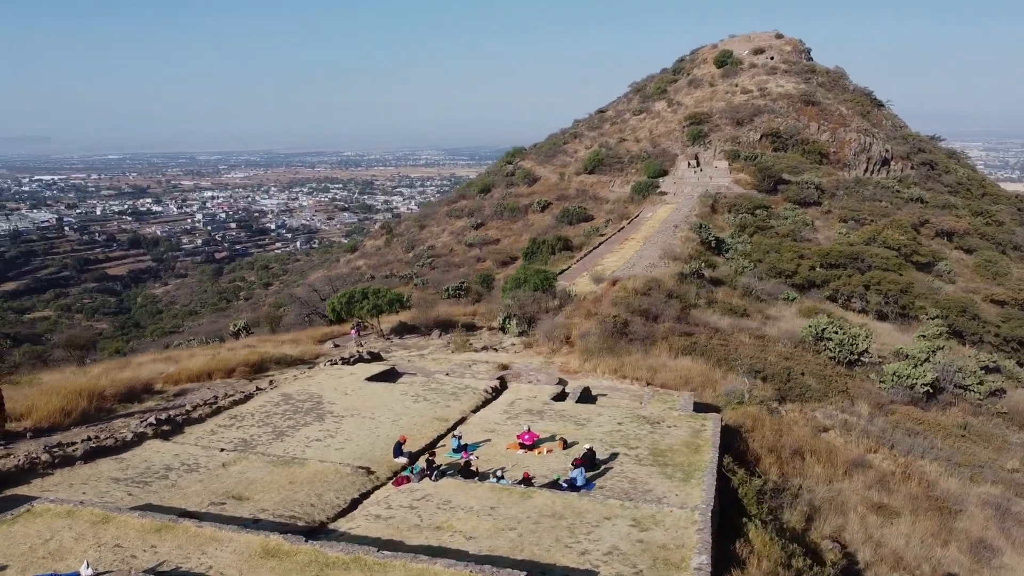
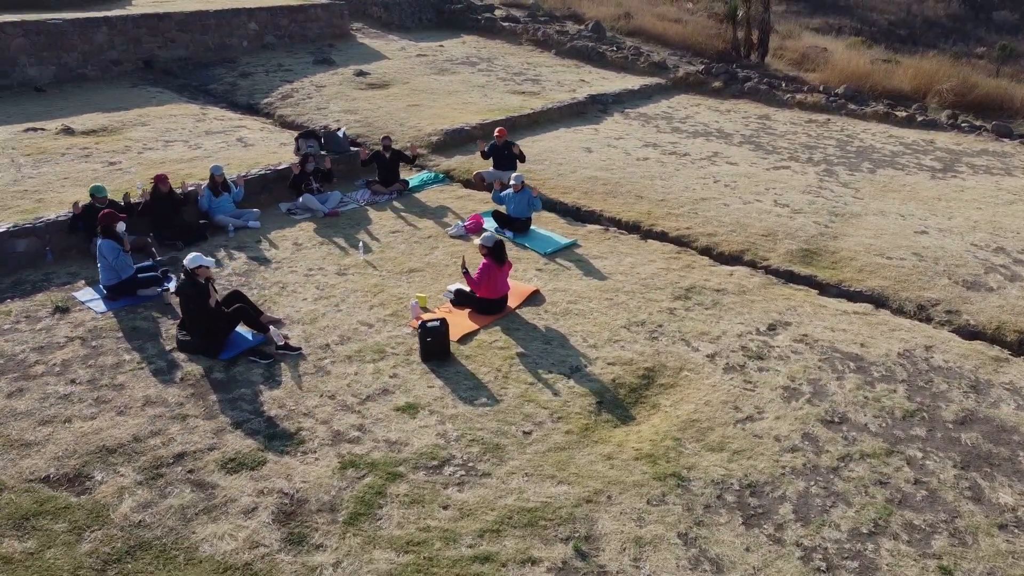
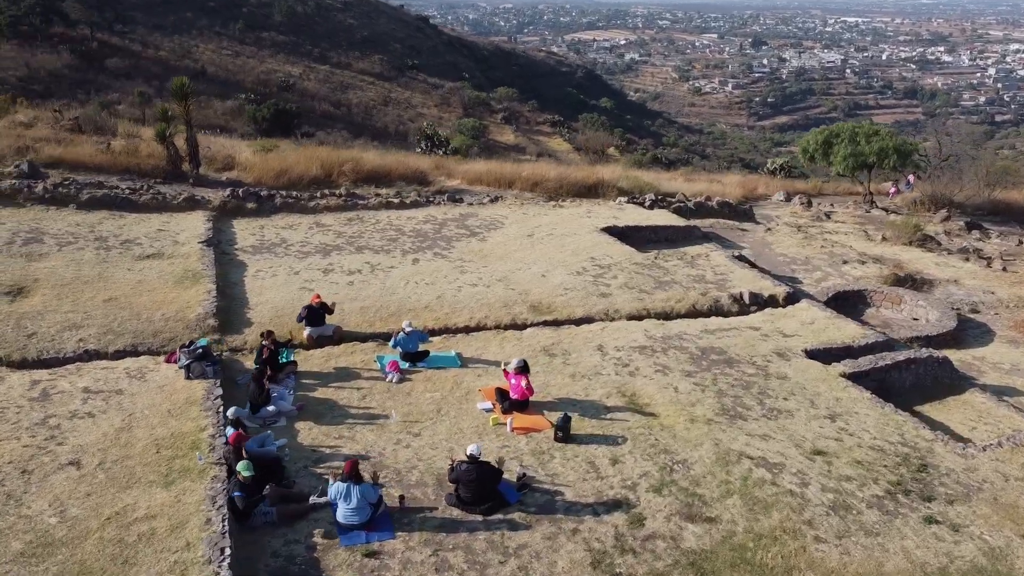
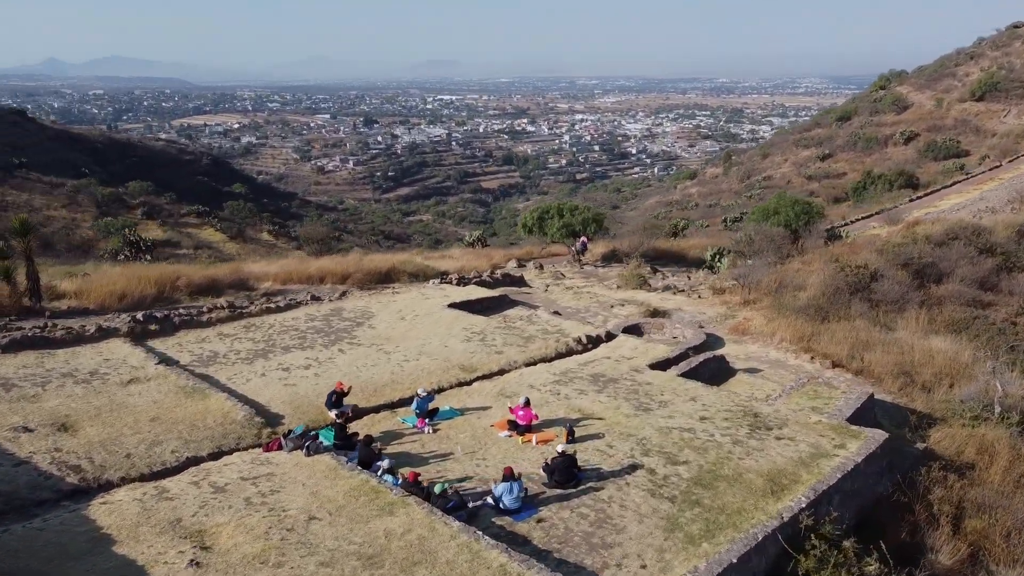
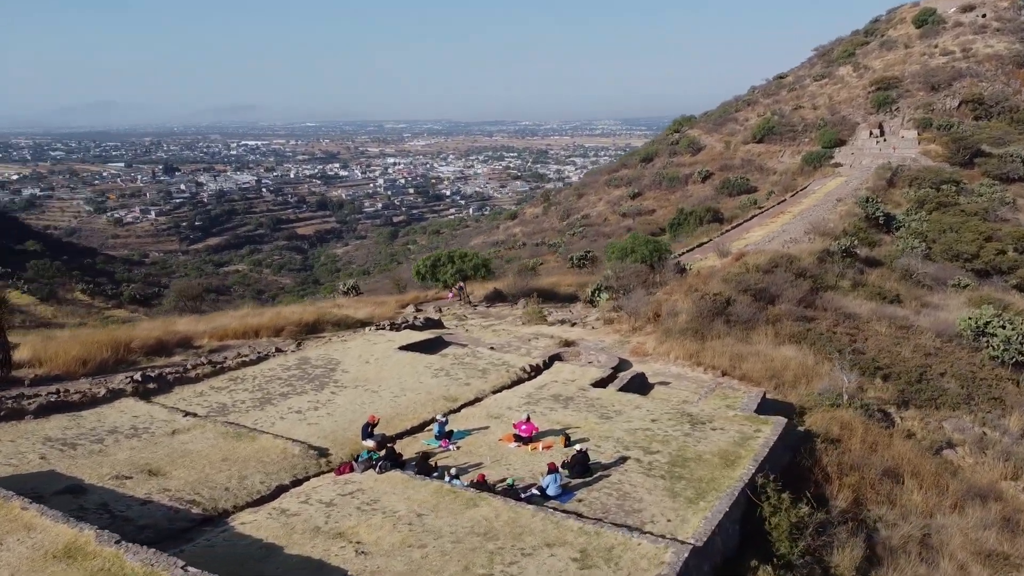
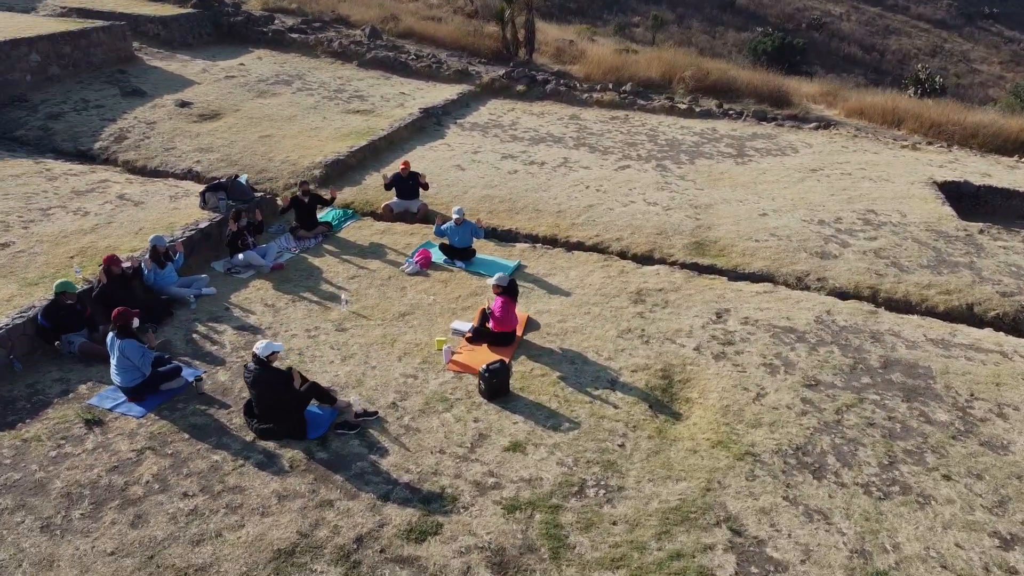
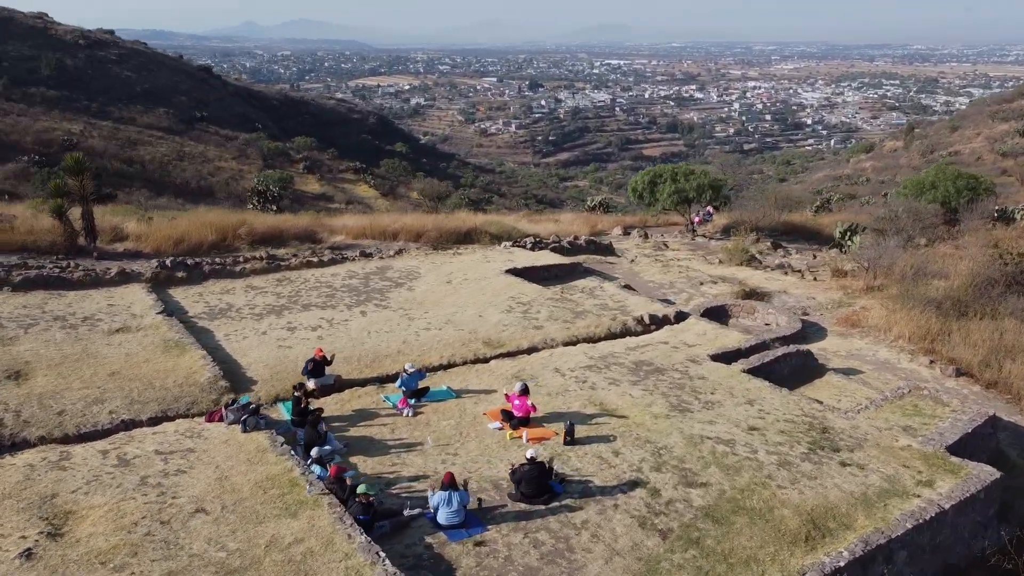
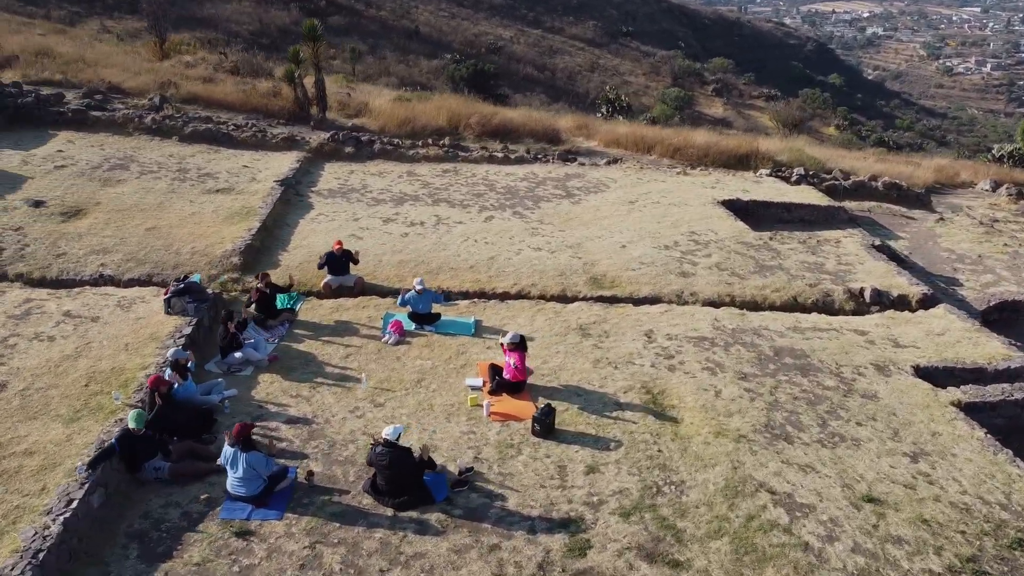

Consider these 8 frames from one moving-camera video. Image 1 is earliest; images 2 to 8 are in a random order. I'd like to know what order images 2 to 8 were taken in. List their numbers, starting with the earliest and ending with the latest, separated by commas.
5, 4, 7, 3, 8, 6, 2
